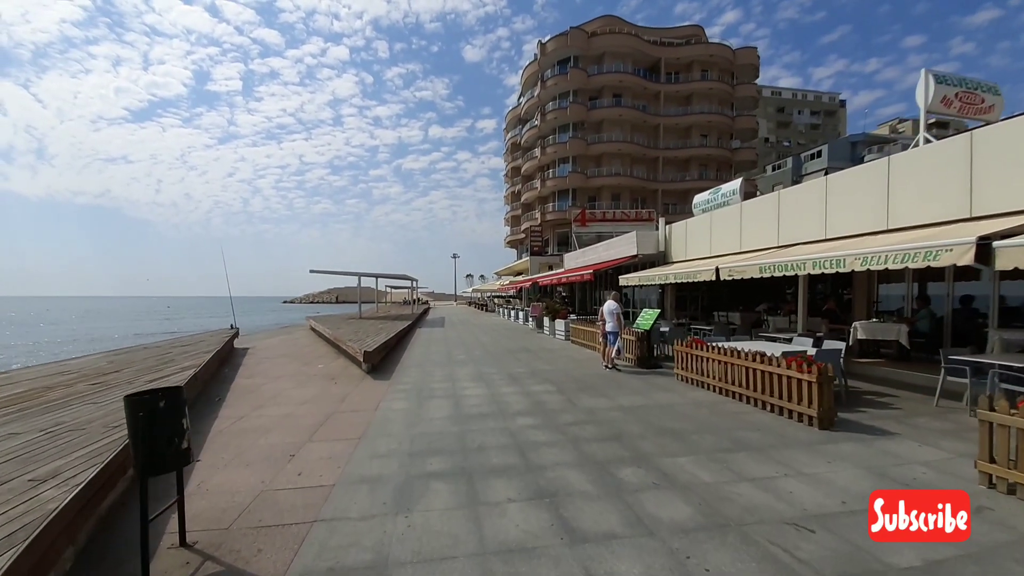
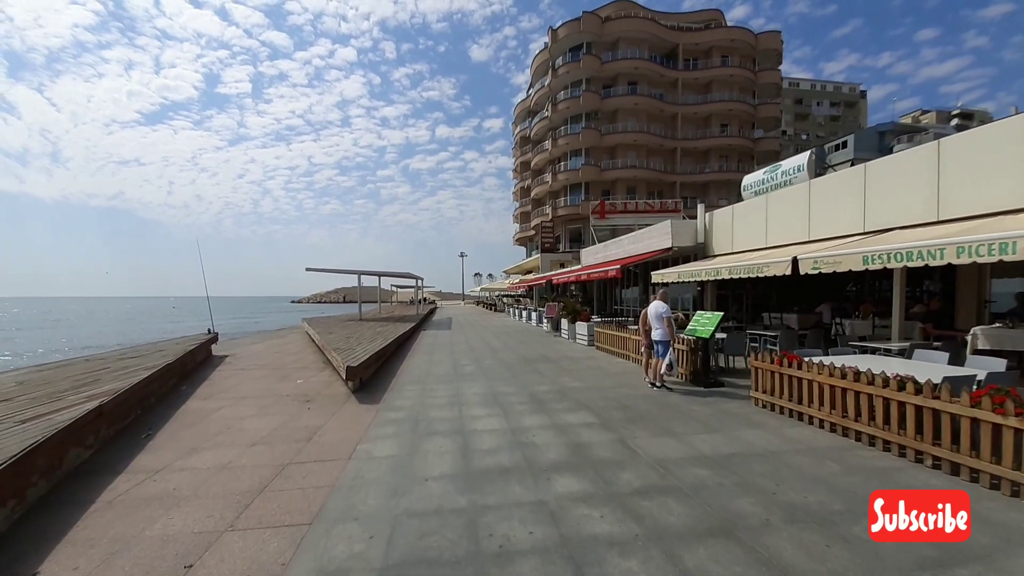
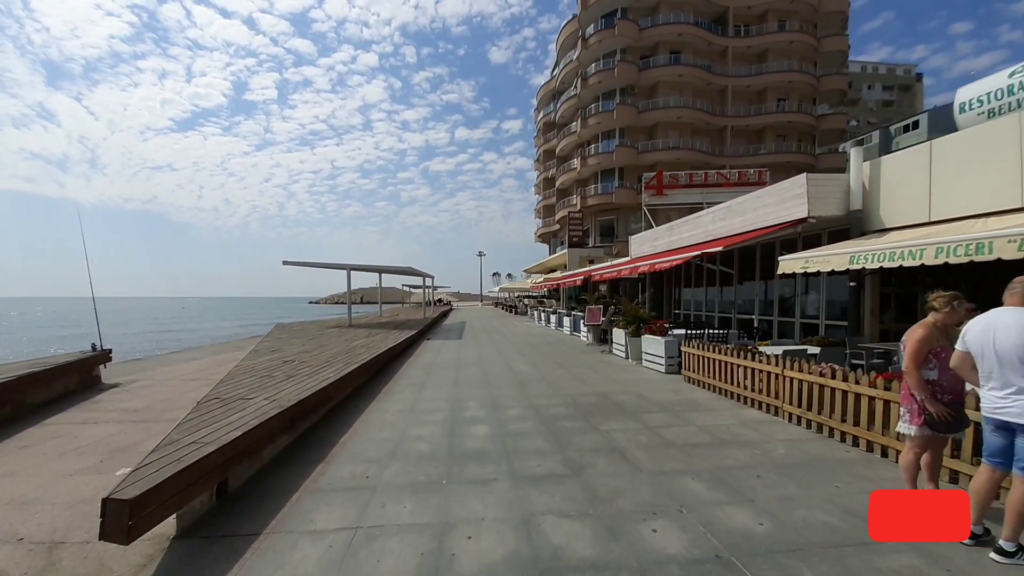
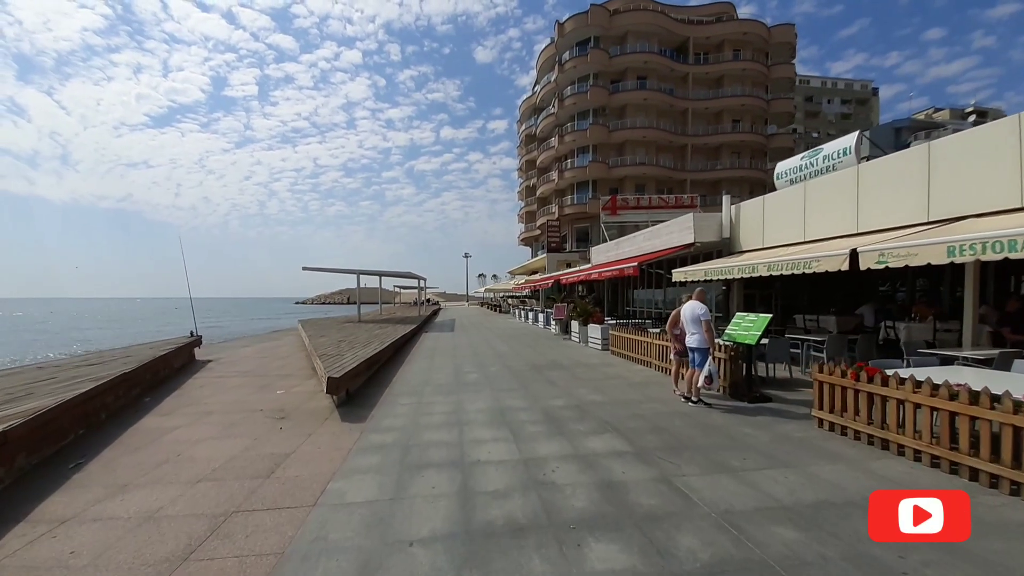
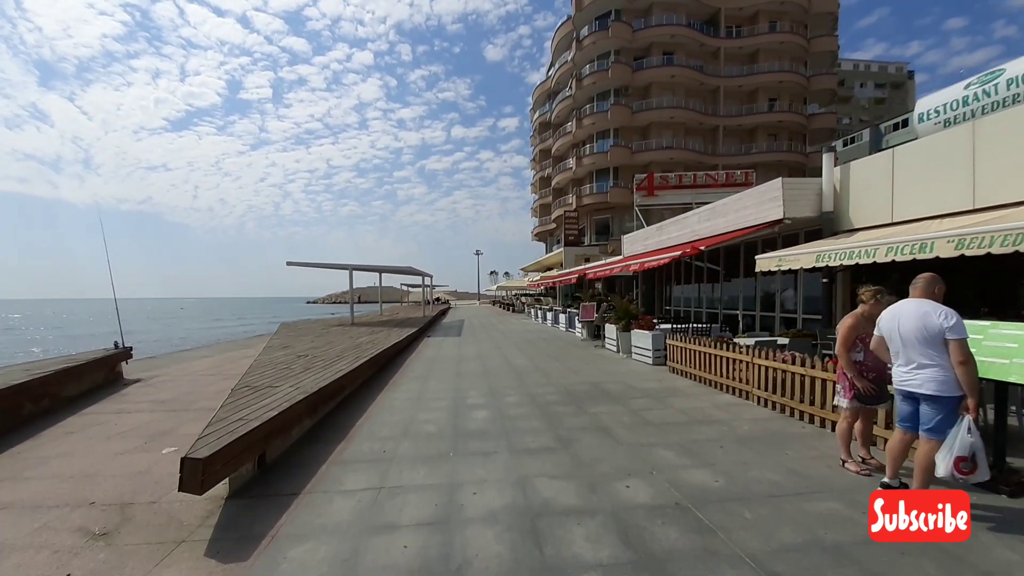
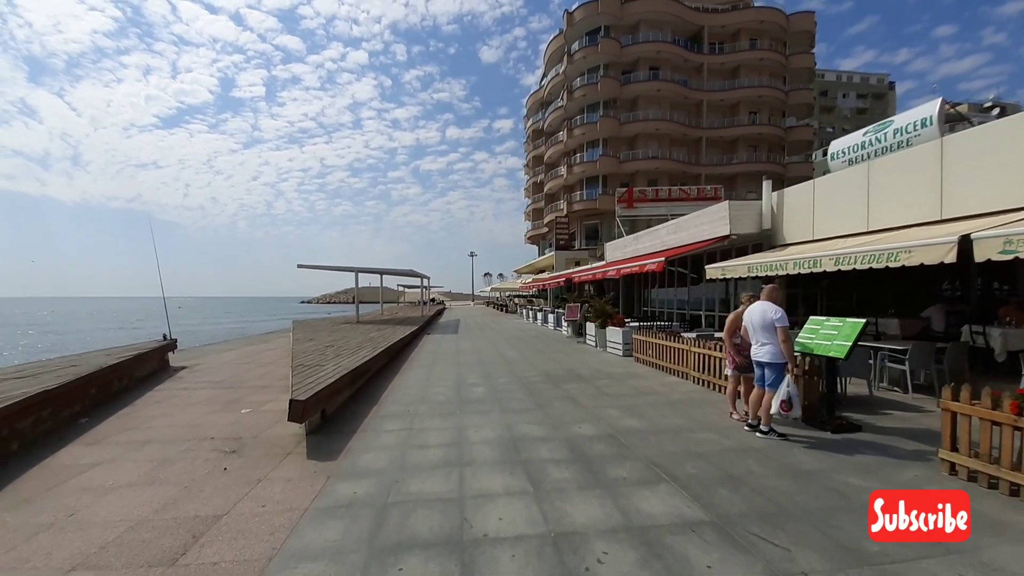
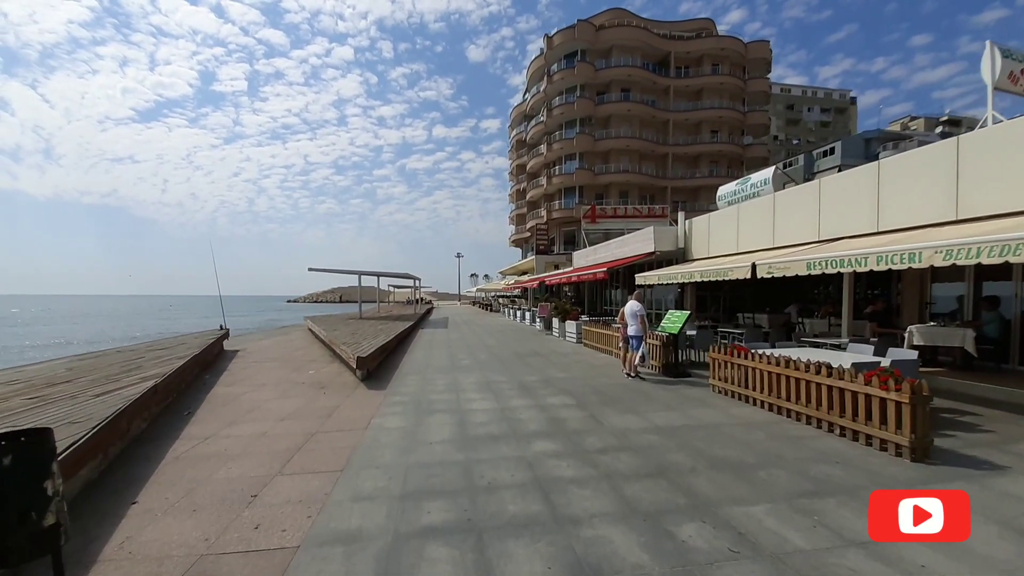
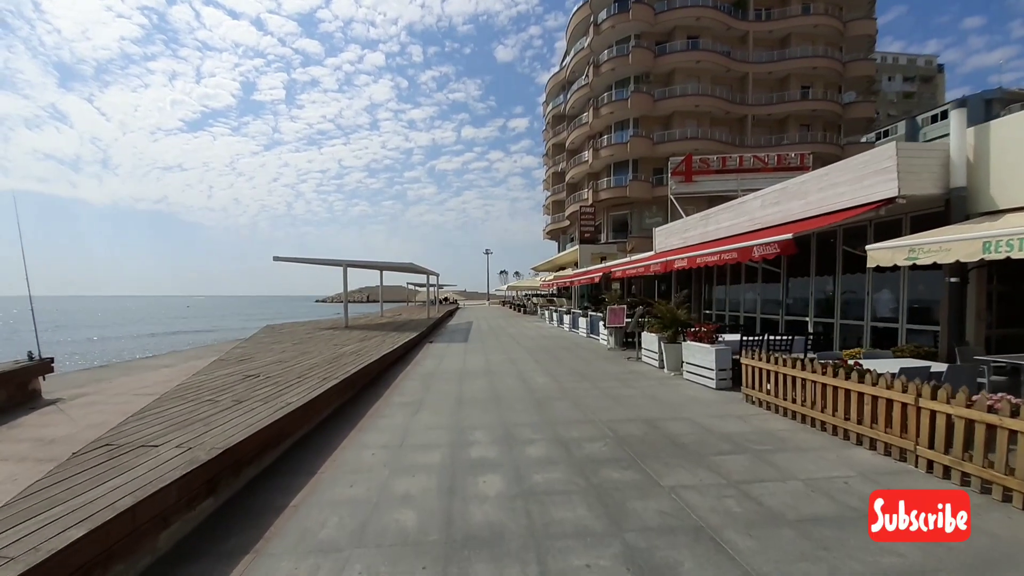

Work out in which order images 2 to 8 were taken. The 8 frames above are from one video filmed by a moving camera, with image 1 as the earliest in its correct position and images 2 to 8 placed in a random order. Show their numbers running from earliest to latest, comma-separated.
7, 2, 4, 6, 5, 3, 8
